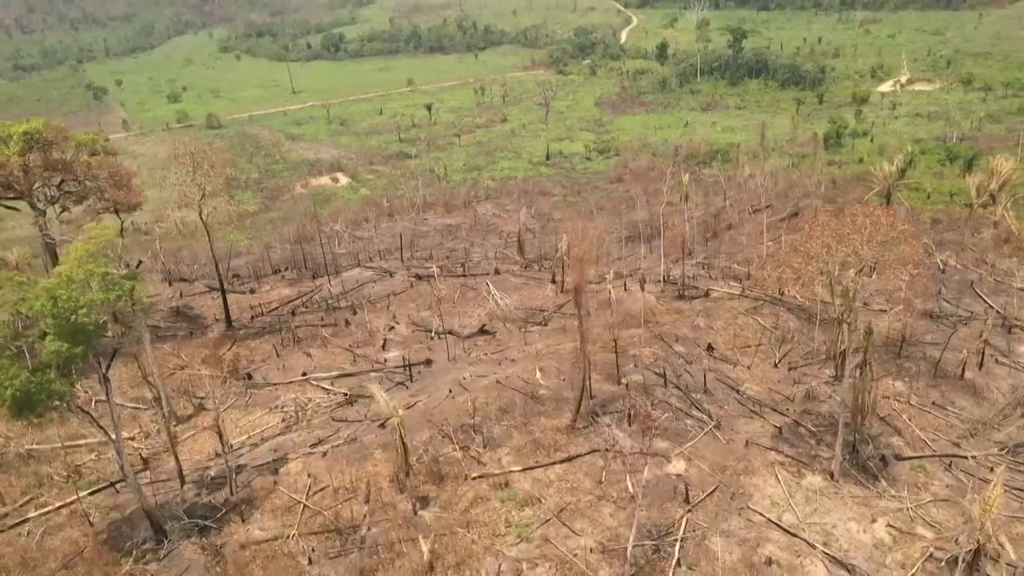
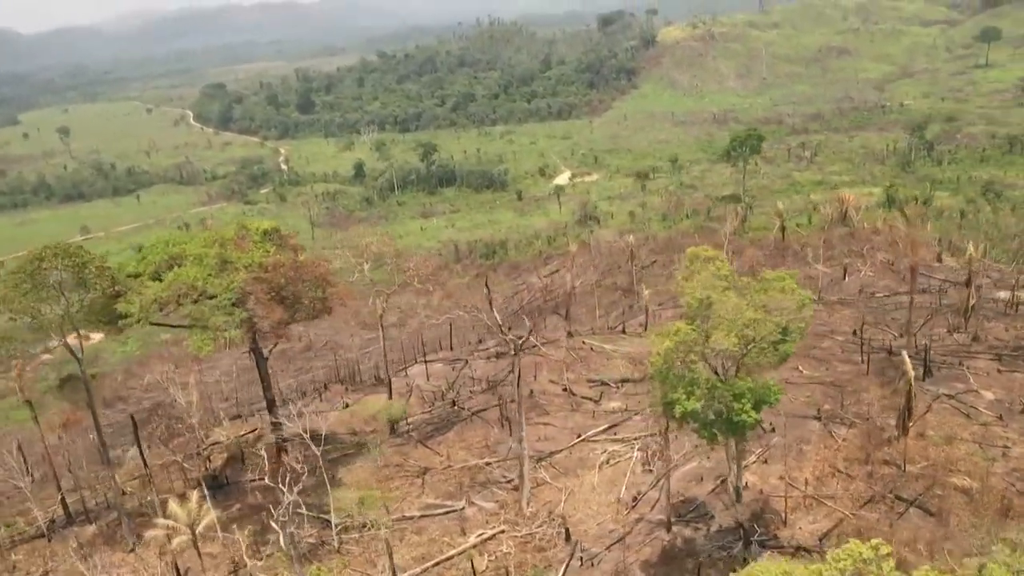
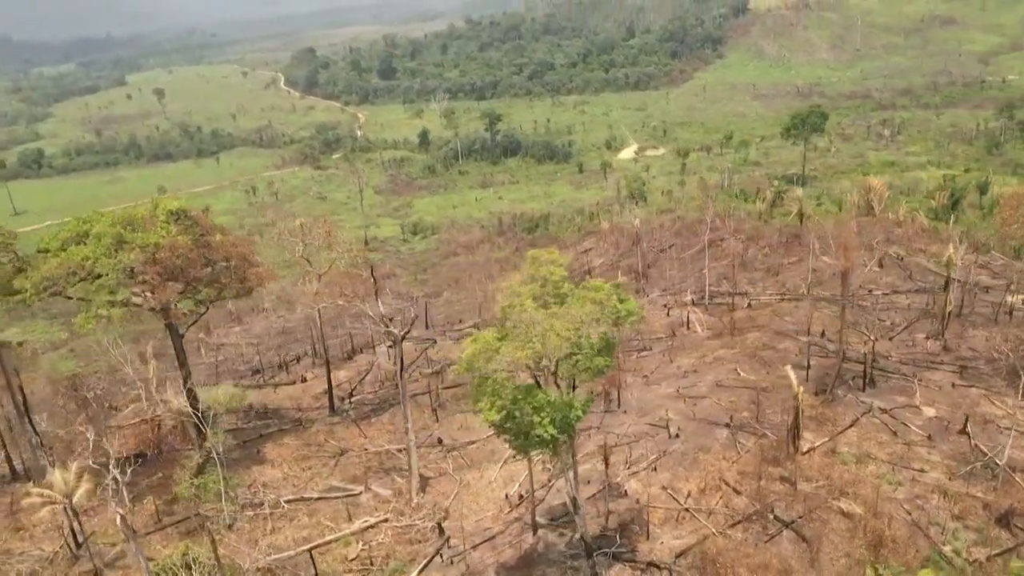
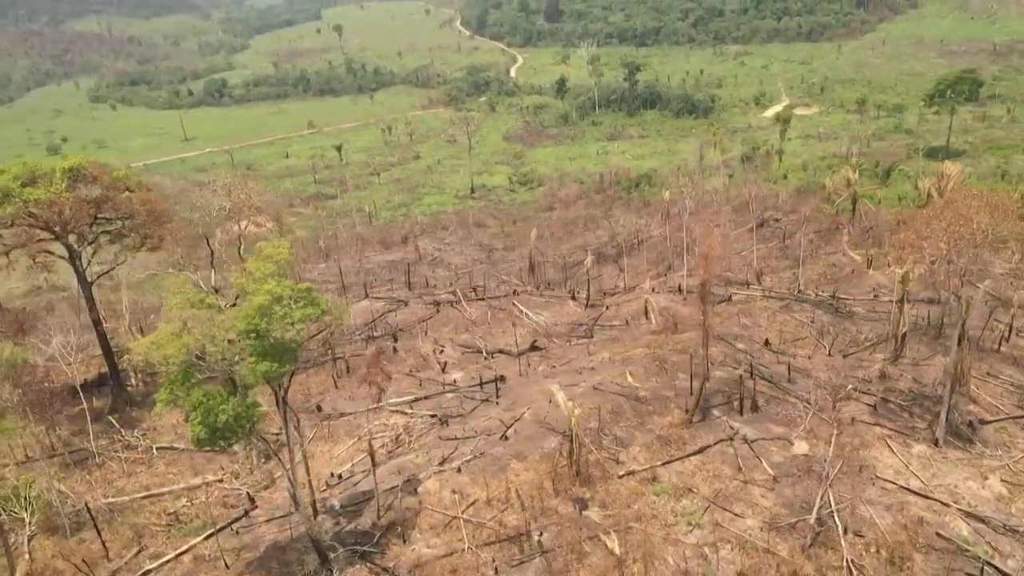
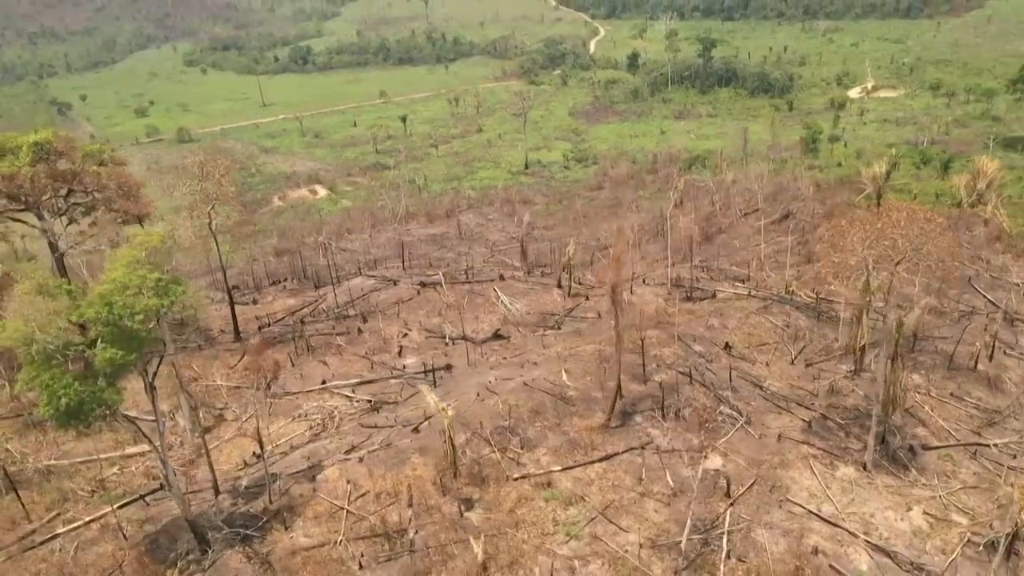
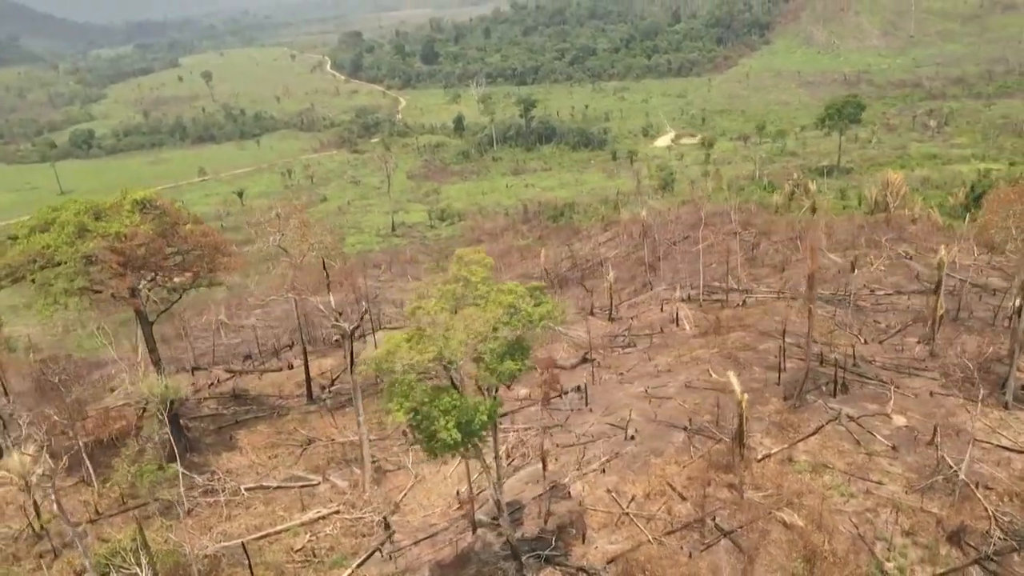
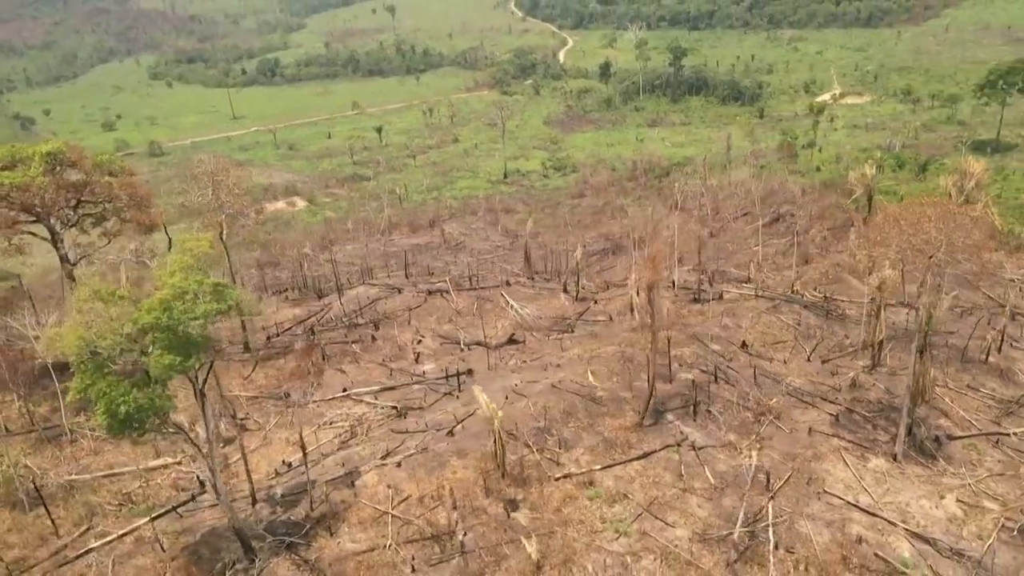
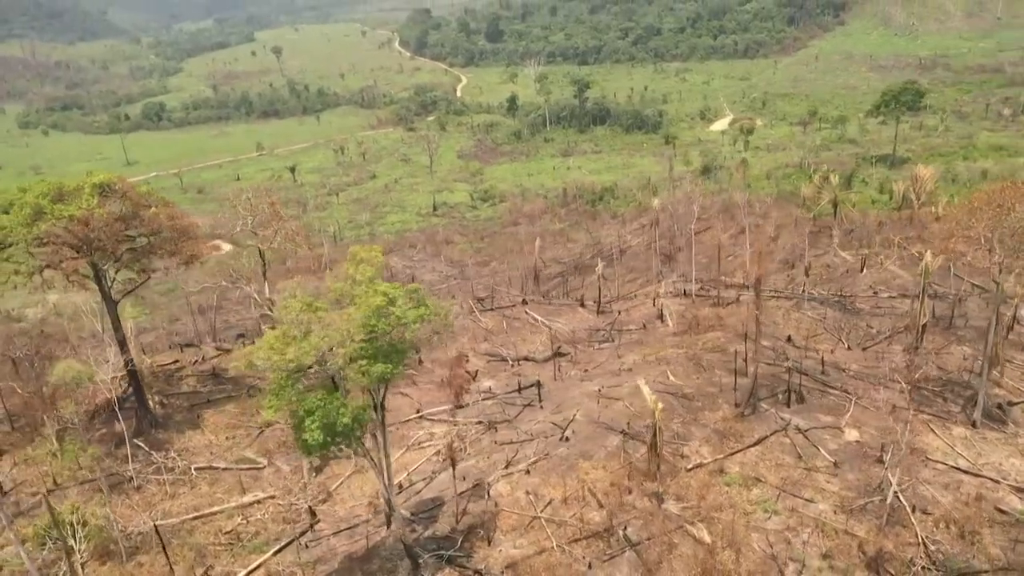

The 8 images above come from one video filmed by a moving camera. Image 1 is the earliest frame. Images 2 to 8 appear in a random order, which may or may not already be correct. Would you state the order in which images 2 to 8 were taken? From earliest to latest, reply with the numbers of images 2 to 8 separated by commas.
5, 7, 4, 8, 6, 3, 2
